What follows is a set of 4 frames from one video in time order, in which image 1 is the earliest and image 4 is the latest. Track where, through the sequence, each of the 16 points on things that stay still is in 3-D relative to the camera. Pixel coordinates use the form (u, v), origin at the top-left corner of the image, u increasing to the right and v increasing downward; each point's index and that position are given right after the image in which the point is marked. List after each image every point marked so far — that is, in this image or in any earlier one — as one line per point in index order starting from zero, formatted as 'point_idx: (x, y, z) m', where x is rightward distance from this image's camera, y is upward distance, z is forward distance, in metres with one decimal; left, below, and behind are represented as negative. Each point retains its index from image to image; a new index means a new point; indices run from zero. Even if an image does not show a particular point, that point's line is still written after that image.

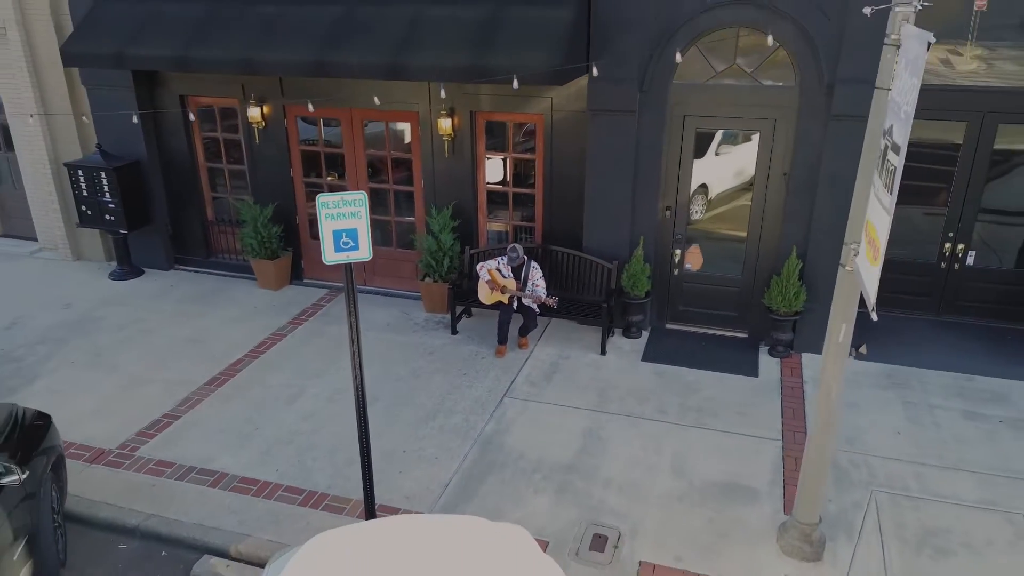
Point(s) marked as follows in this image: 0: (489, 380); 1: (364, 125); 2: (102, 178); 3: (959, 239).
0: (-0.2, -0.9, +6.8) m
1: (-1.7, +1.8, +8.2) m
2: (-4.8, +1.3, +8.4) m
3: (+4.6, +0.5, +7.5) m
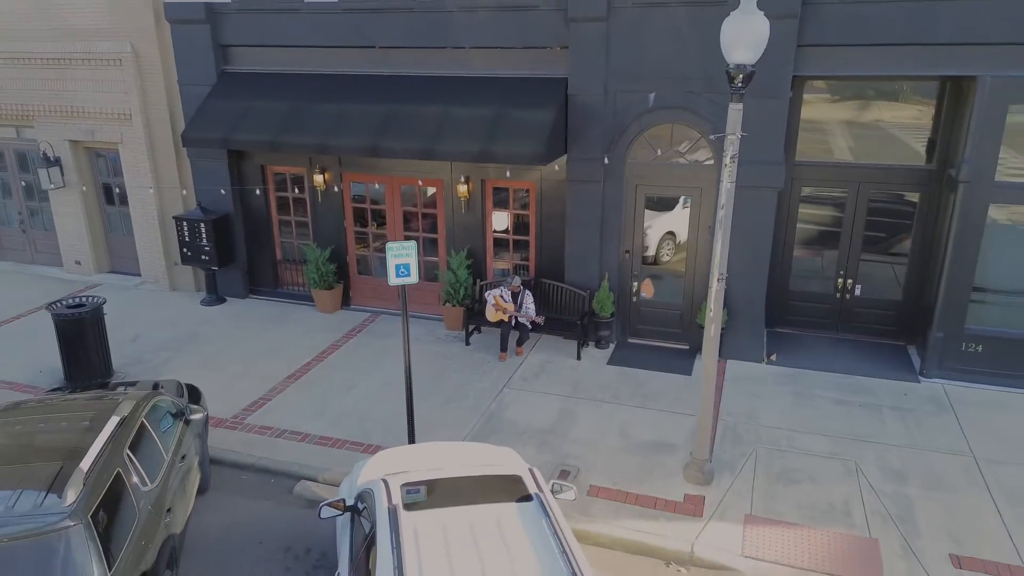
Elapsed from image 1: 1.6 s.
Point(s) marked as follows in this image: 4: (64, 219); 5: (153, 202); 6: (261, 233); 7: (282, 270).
0: (-0.2, -1.1, +9.2) m
1: (-1.7, +1.5, +10.8) m
2: (-4.8, +0.9, +11.1) m
3: (+4.6, +0.2, +9.9) m
4: (-7.8, +1.2, +12.6) m
5: (-5.8, +1.4, +11.8) m
6: (-4.1, +0.9, +11.7) m
7: (-3.7, +0.3, +11.9) m
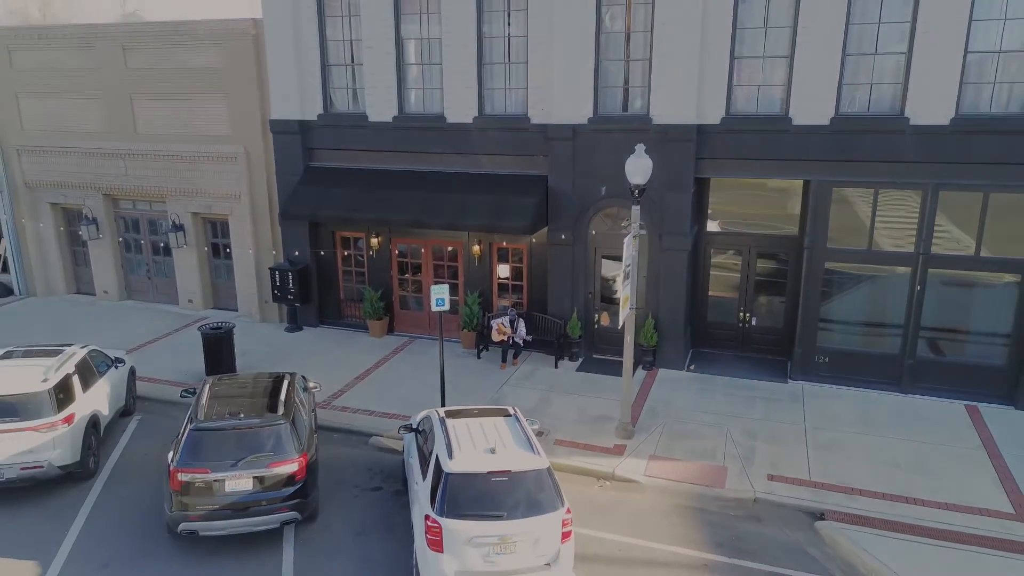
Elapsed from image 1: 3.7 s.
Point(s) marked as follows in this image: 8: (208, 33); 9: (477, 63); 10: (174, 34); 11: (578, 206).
0: (-0.3, -1.7, +13.5) m
1: (-1.7, +0.8, +15.3) m
2: (-4.8, +0.3, +15.5) m
3: (+4.6, -0.4, +14.2) m
4: (-7.7, +0.5, +17.1) m
5: (-5.8, +0.7, +16.3) m
6: (-4.1, +0.2, +16.1) m
7: (-3.7, -0.4, +16.3) m
8: (-6.4, +5.4, +15.4) m
9: (-0.7, +4.3, +13.9) m
10: (-7.3, +5.4, +15.6) m
11: (+1.2, +1.6, +13.6) m
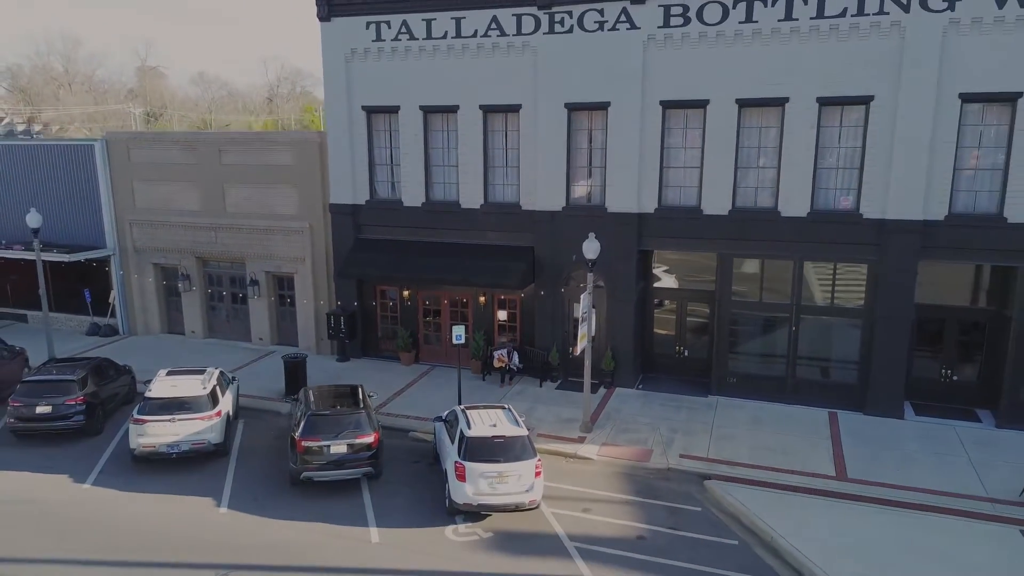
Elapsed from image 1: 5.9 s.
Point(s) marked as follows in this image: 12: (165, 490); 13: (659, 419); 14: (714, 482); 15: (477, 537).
0: (-0.4, -2.7, +18.5) m
1: (-1.8, -0.3, +20.4) m
2: (-4.9, -0.9, +20.7) m
3: (+4.5, -1.5, +19.3) m
4: (-7.8, -0.8, +22.2) m
5: (-5.9, -0.5, +21.4) m
6: (-4.2, -1.0, +21.3) m
7: (-3.8, -1.6, +21.4) m
8: (-6.5, +4.2, +20.8) m
9: (-0.7, +3.2, +19.2) m
10: (-7.4, +4.3, +21.1) m
11: (+1.1, +0.5, +18.9) m
12: (-6.5, -3.8, +13.5) m
13: (+3.5, -3.0, +17.0) m
14: (+3.9, -3.8, +14.1) m
15: (-0.6, -4.1, +11.9) m
